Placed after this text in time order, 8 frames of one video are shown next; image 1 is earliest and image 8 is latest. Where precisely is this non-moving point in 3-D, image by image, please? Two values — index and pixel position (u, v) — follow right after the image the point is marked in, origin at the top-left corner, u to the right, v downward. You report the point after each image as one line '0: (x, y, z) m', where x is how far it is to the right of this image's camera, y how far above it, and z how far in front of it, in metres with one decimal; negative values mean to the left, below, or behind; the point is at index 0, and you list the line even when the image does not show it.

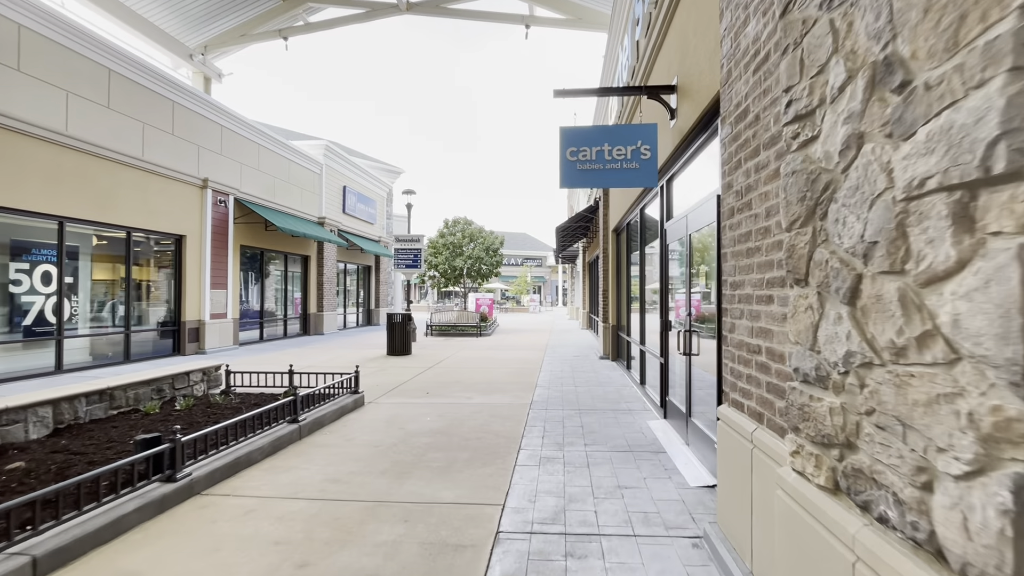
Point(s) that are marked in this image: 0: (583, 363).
0: (+1.5, -1.6, +10.7) m
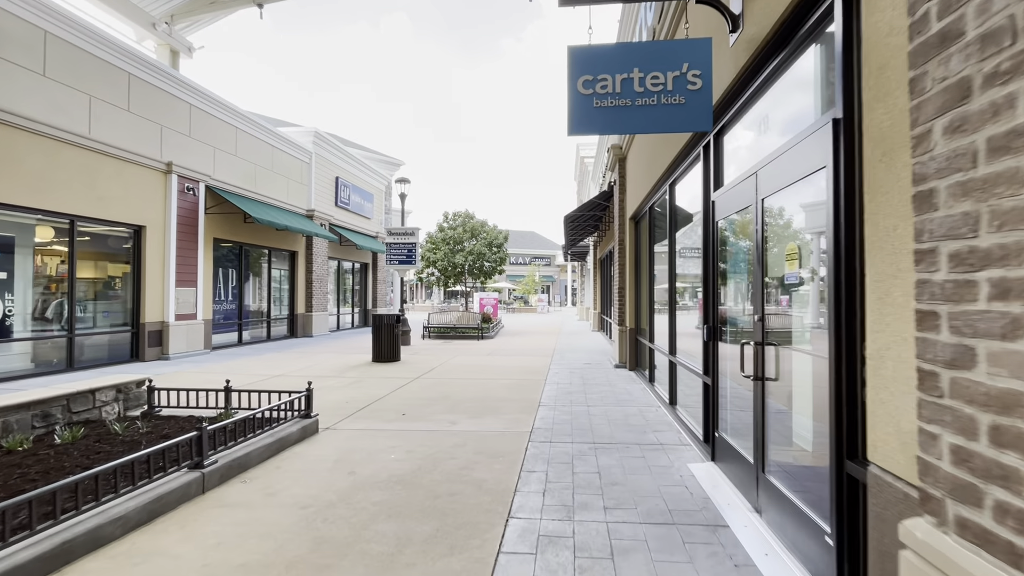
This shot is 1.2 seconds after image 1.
0: (+1.5, -1.6, +9.1) m
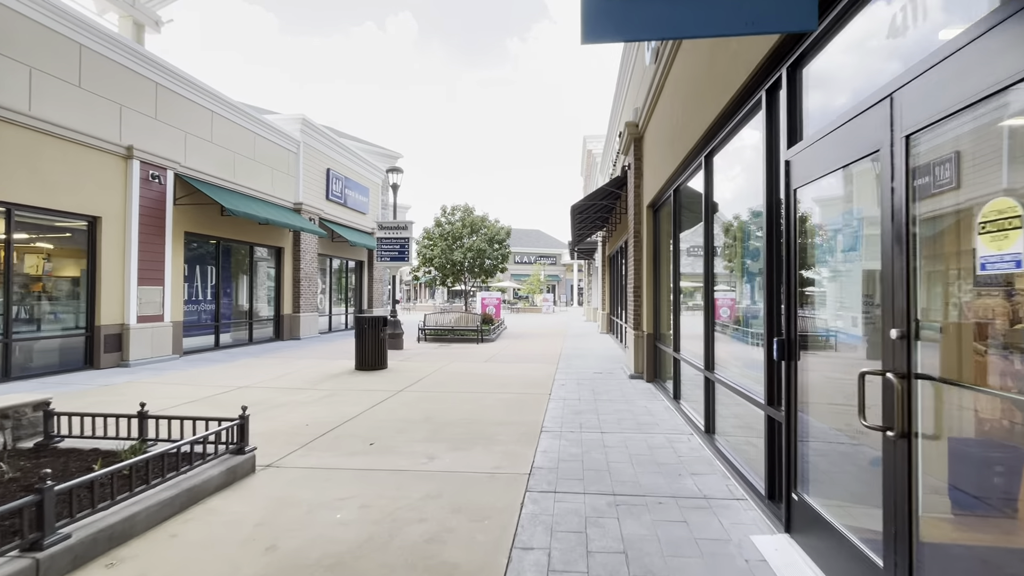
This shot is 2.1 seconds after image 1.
0: (+1.5, -1.5, +7.9) m
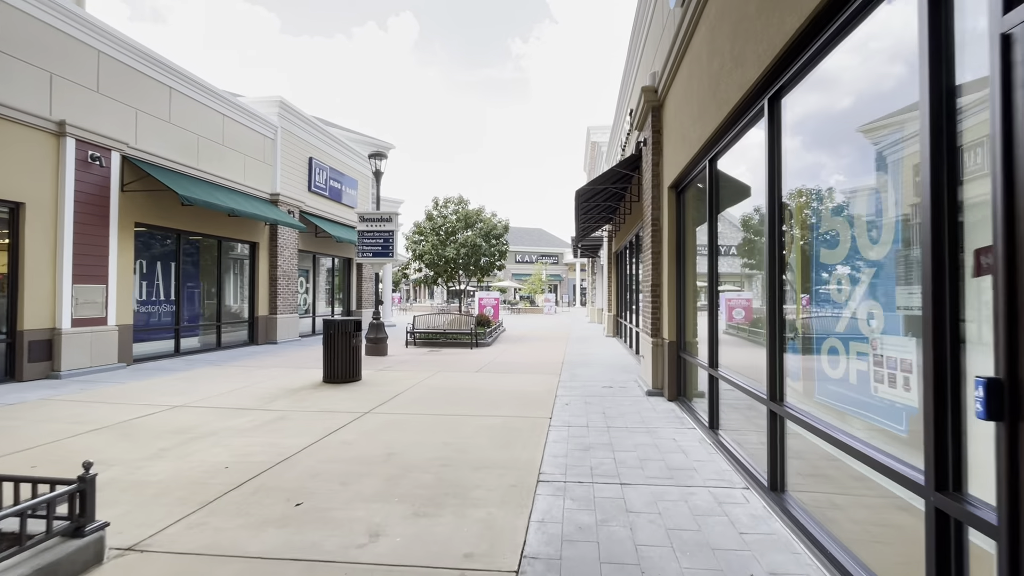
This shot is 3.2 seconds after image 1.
0: (+1.4, -1.5, +6.4) m
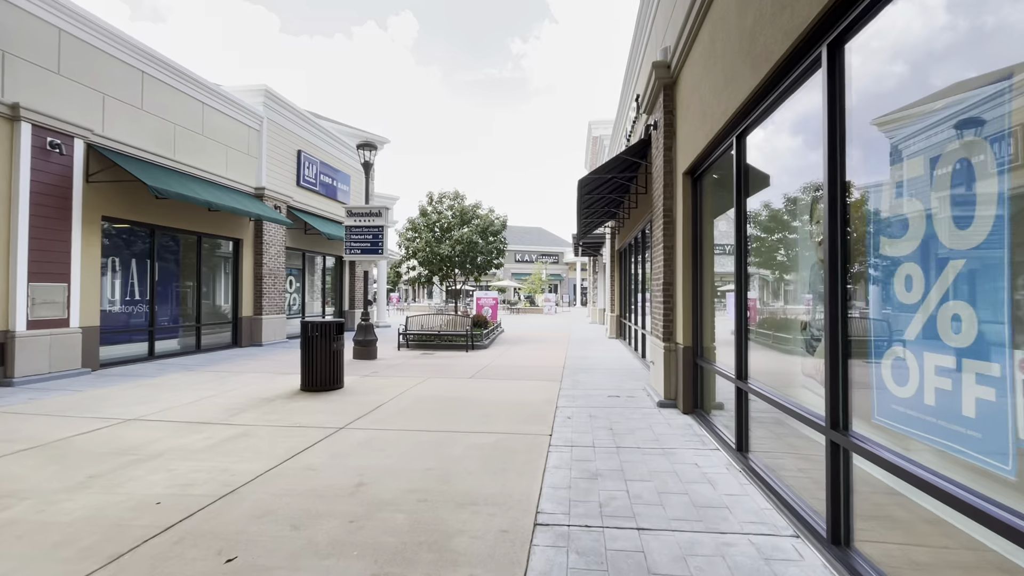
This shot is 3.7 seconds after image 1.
0: (+1.4, -1.5, +5.7) m
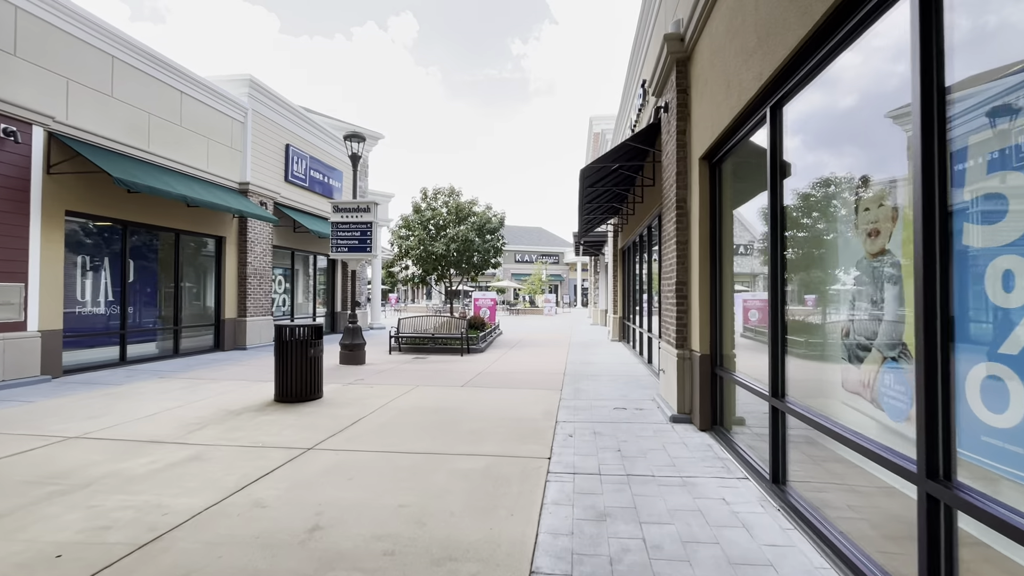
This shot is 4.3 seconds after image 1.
0: (+1.3, -1.5, +5.0) m
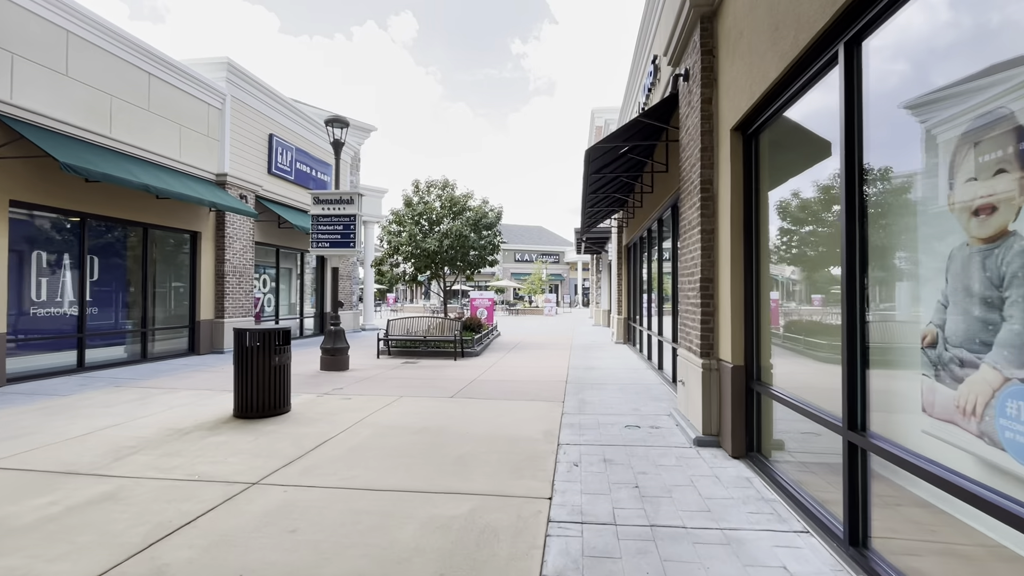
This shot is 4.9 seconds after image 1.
0: (+1.2, -1.5, +4.1) m
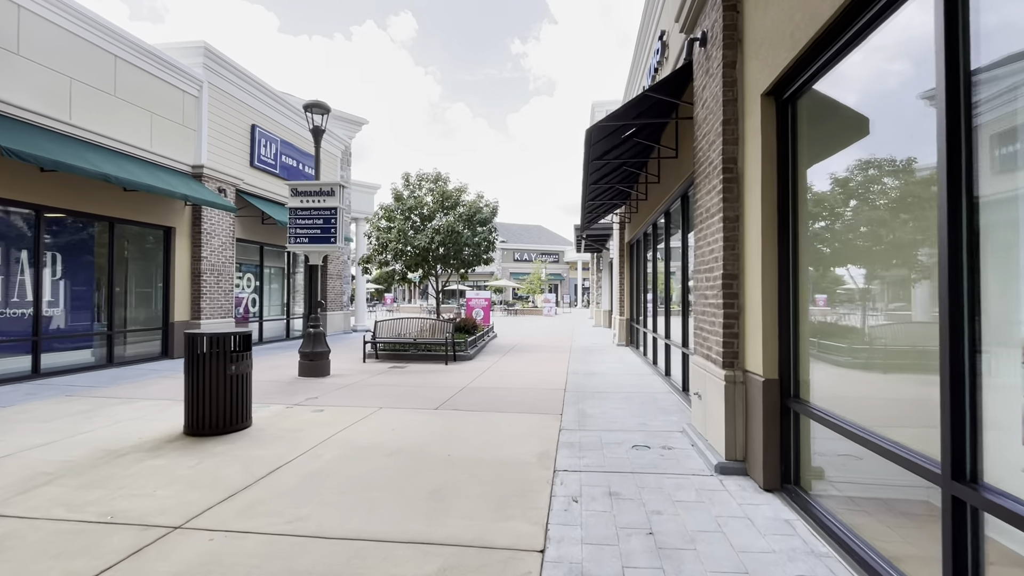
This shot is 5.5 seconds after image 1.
0: (+1.1, -1.5, +3.3) m
